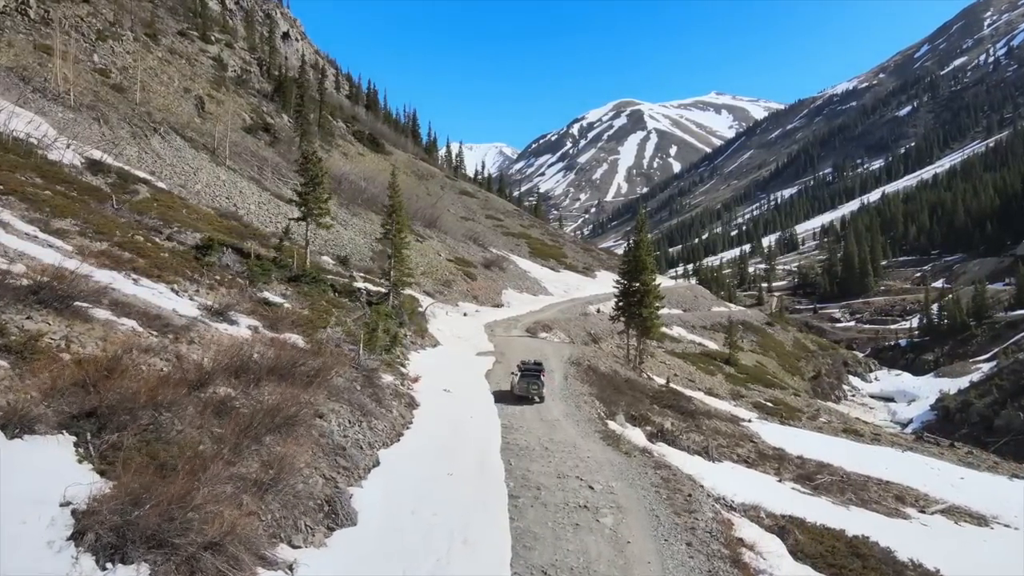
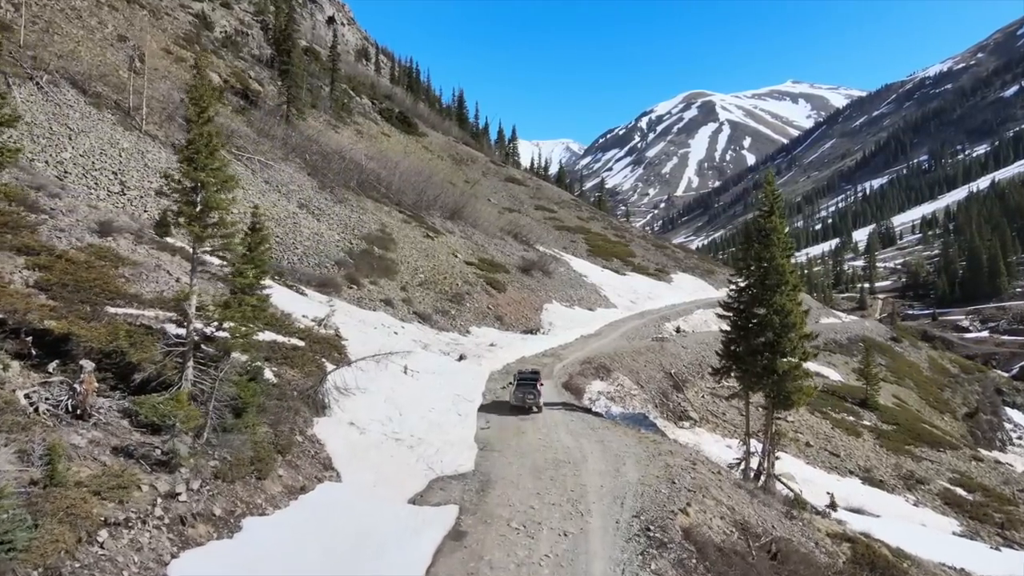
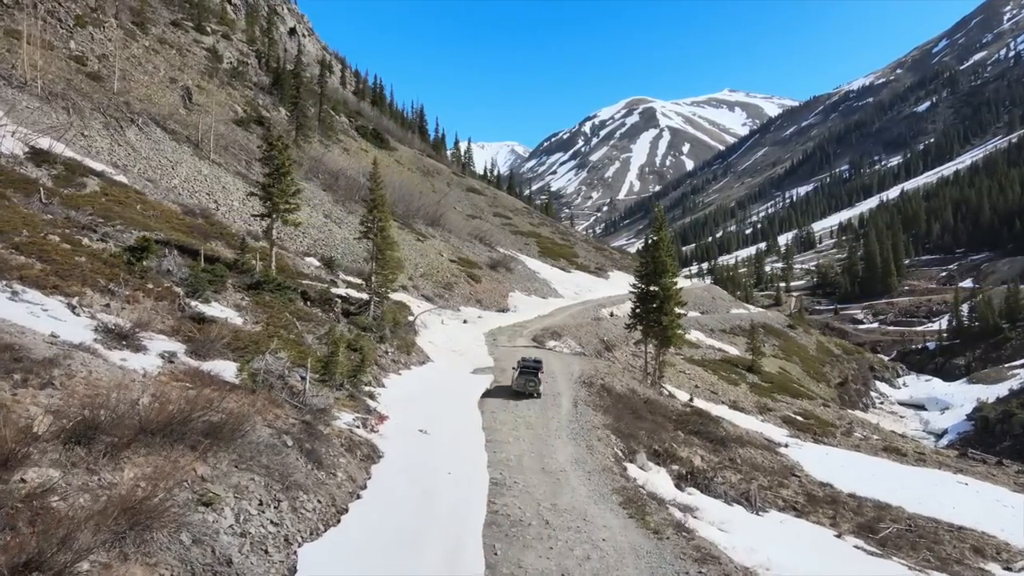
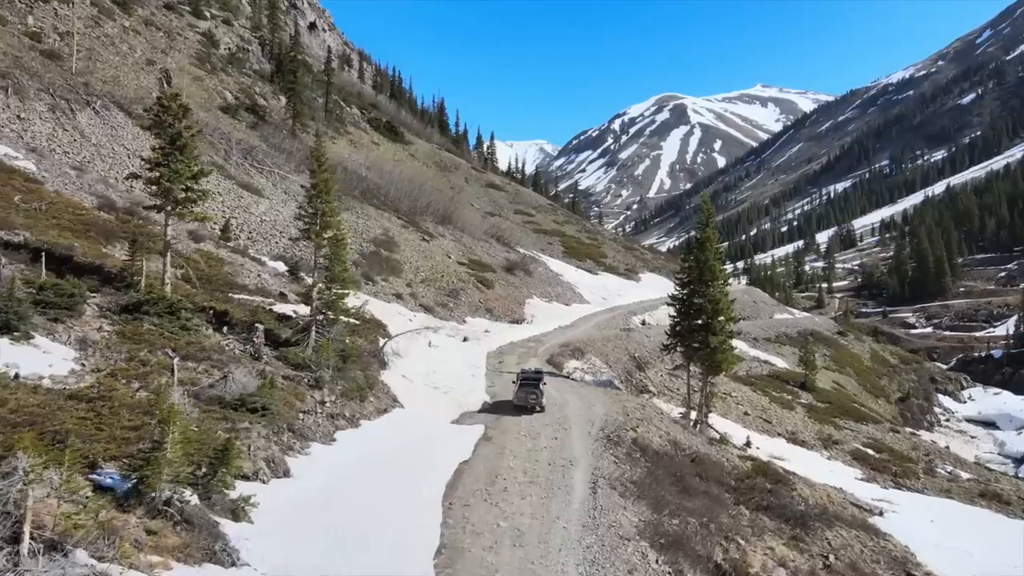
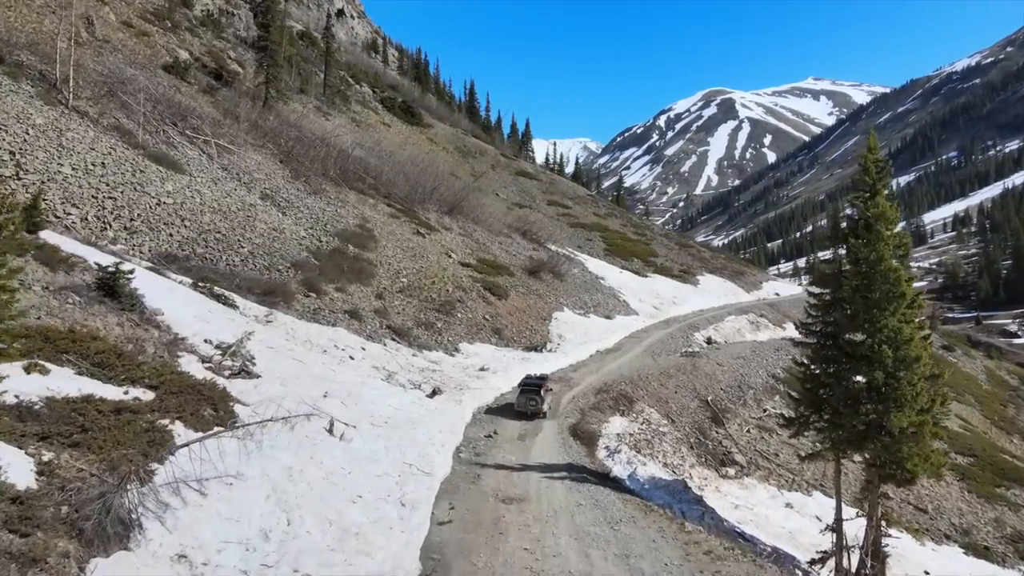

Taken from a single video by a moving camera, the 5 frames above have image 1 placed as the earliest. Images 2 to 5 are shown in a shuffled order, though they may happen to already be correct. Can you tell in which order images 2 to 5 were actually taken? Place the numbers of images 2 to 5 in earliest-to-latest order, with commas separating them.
3, 4, 2, 5
